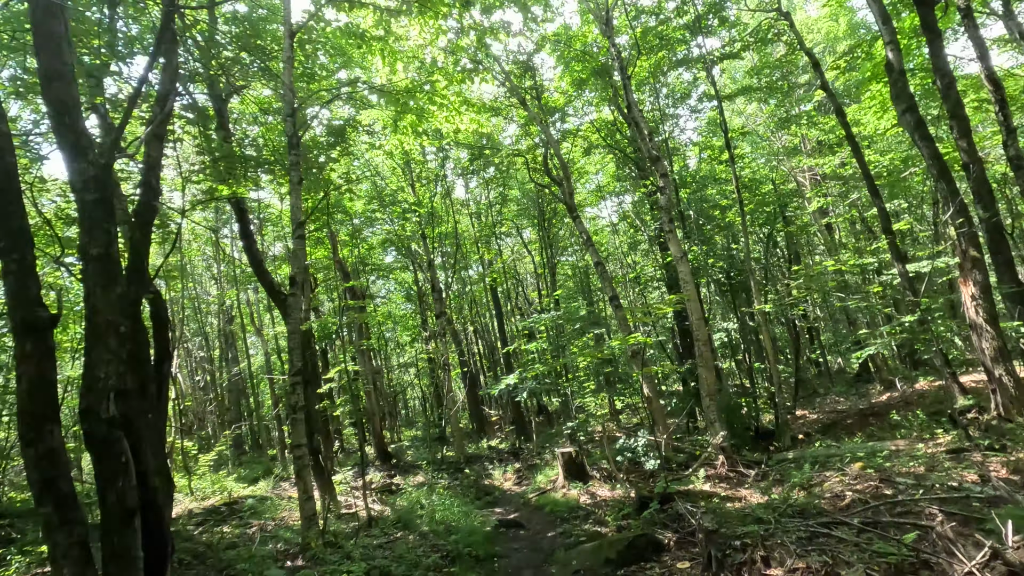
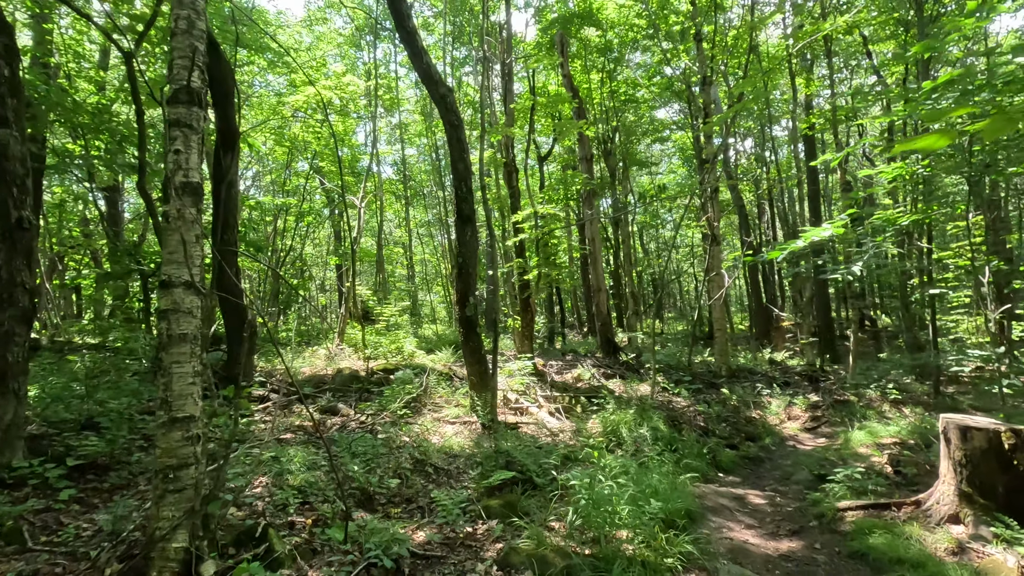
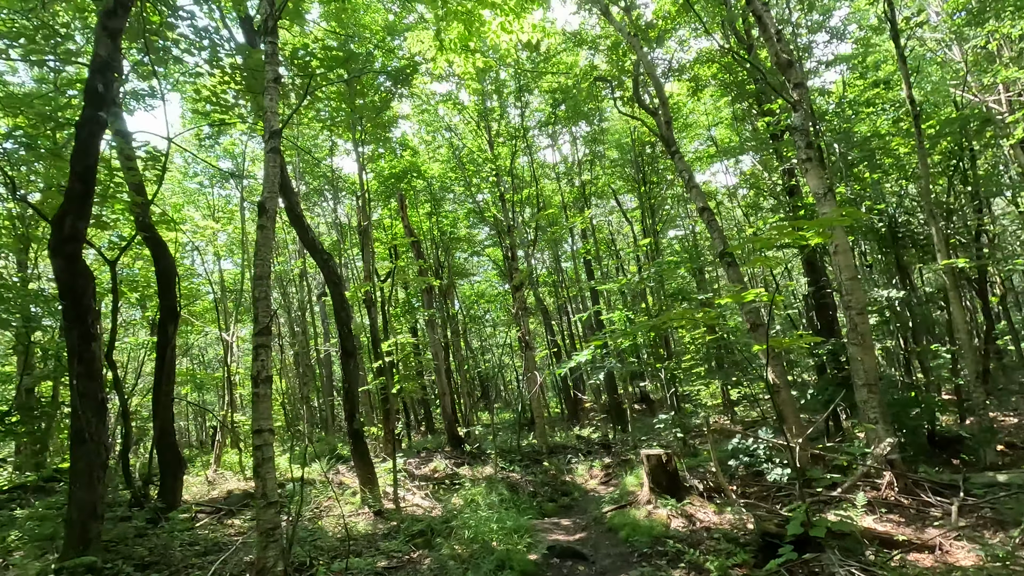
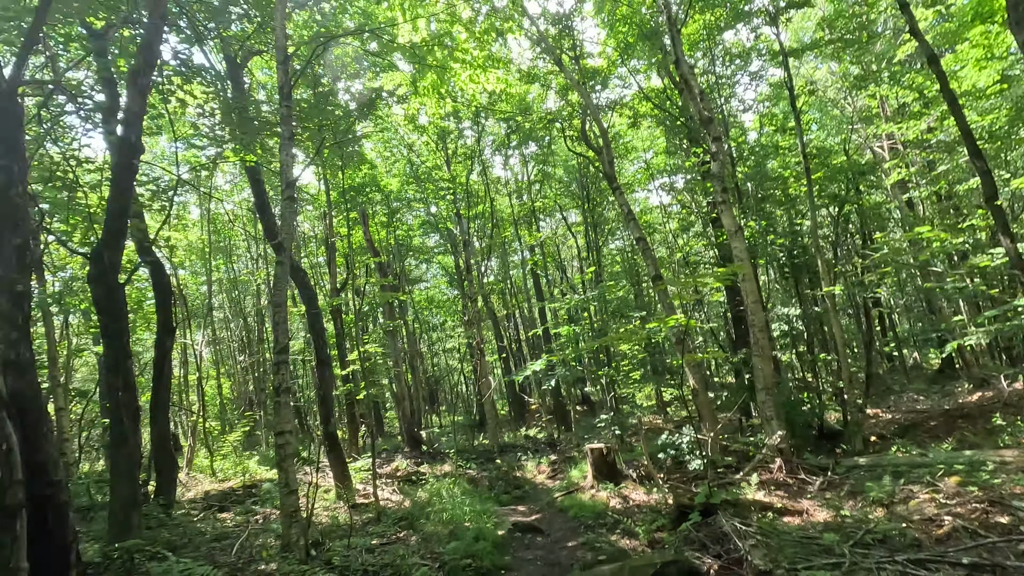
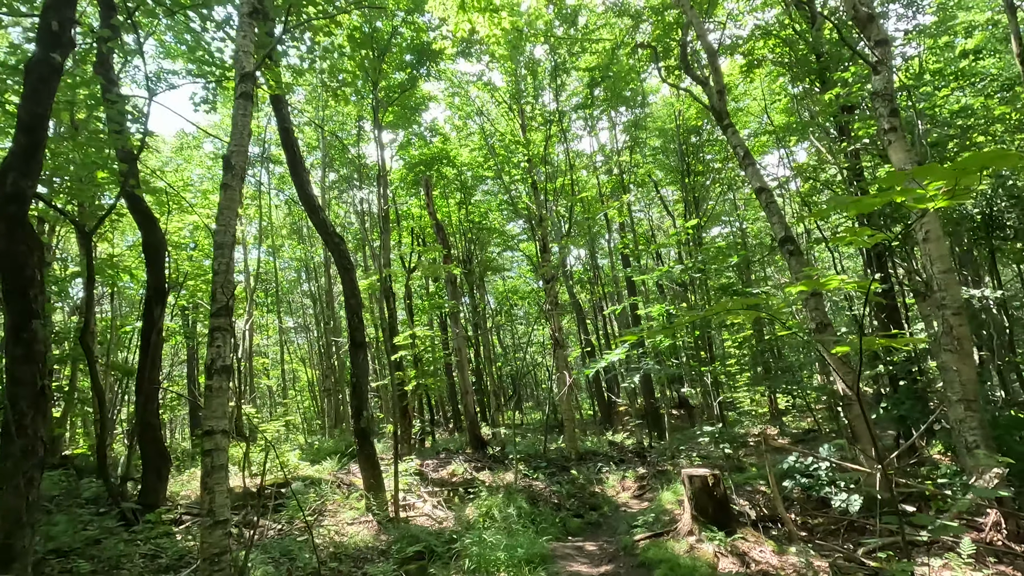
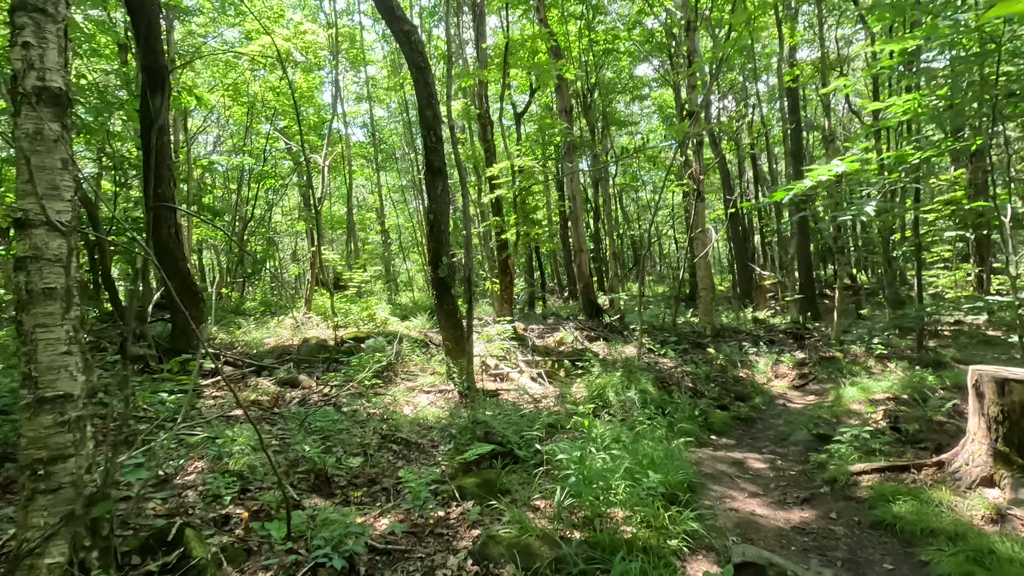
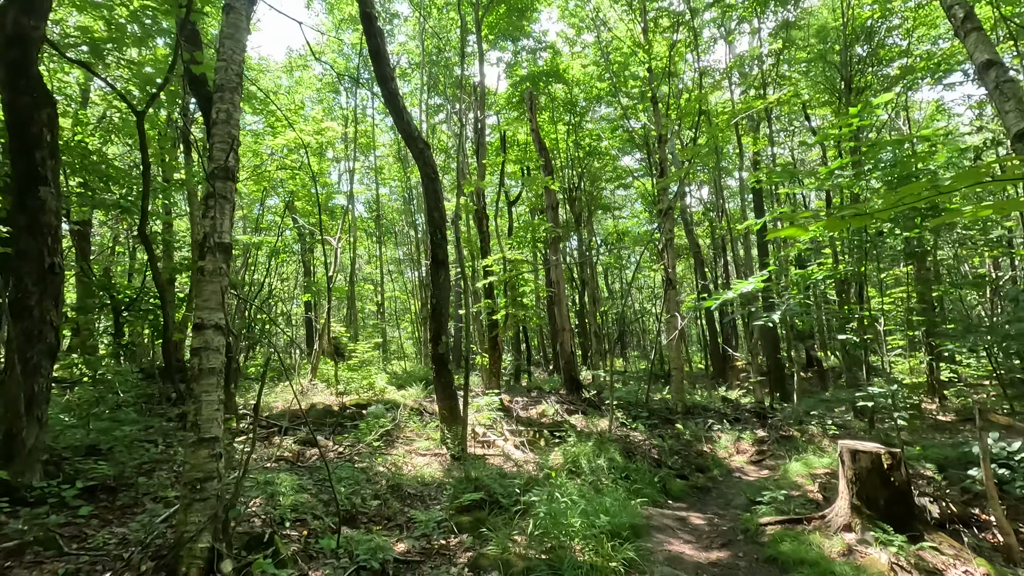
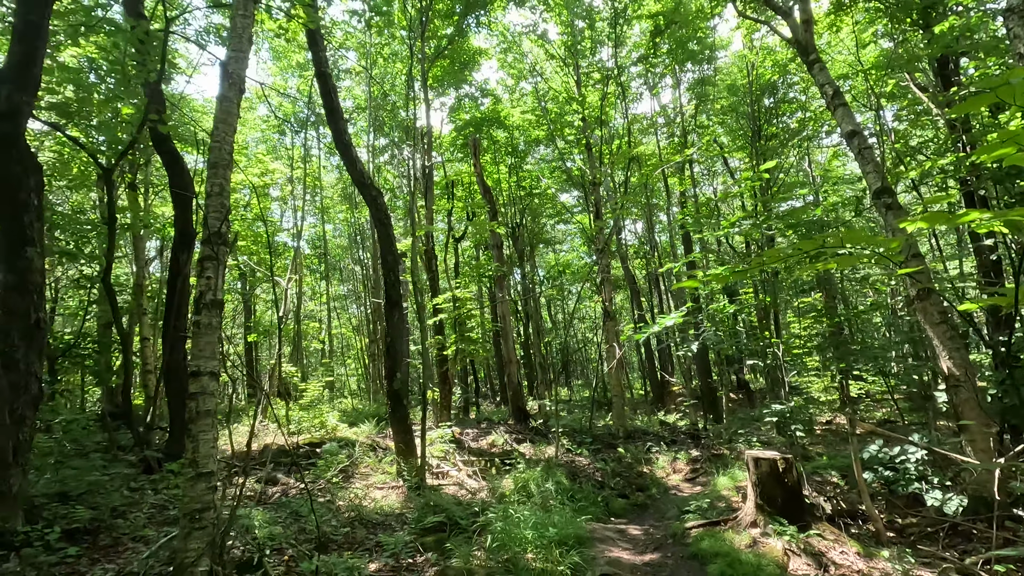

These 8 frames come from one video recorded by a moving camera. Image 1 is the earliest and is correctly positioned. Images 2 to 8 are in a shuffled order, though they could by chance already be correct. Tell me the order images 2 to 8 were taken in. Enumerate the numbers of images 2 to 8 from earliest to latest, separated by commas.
4, 3, 5, 8, 7, 2, 6
